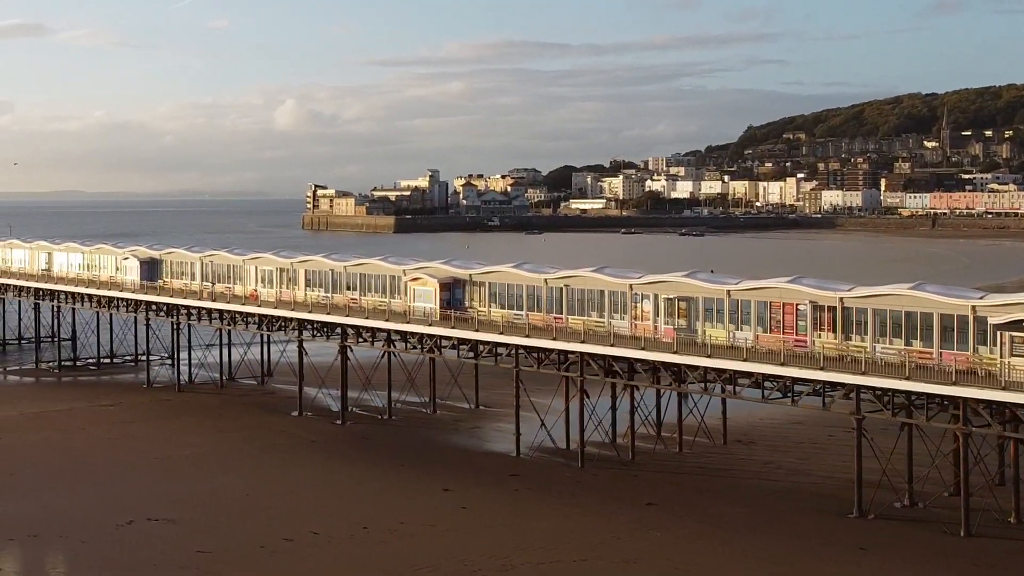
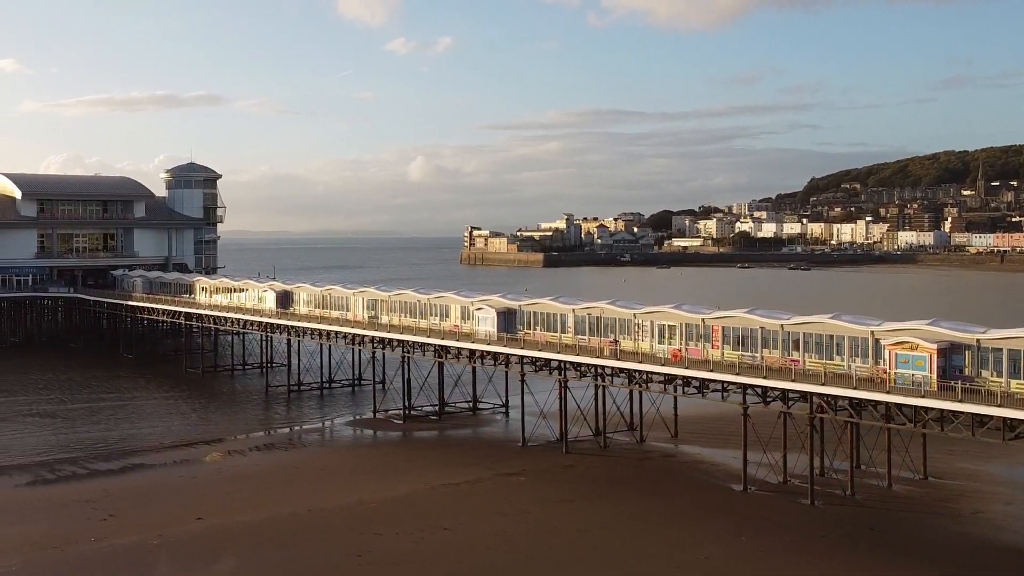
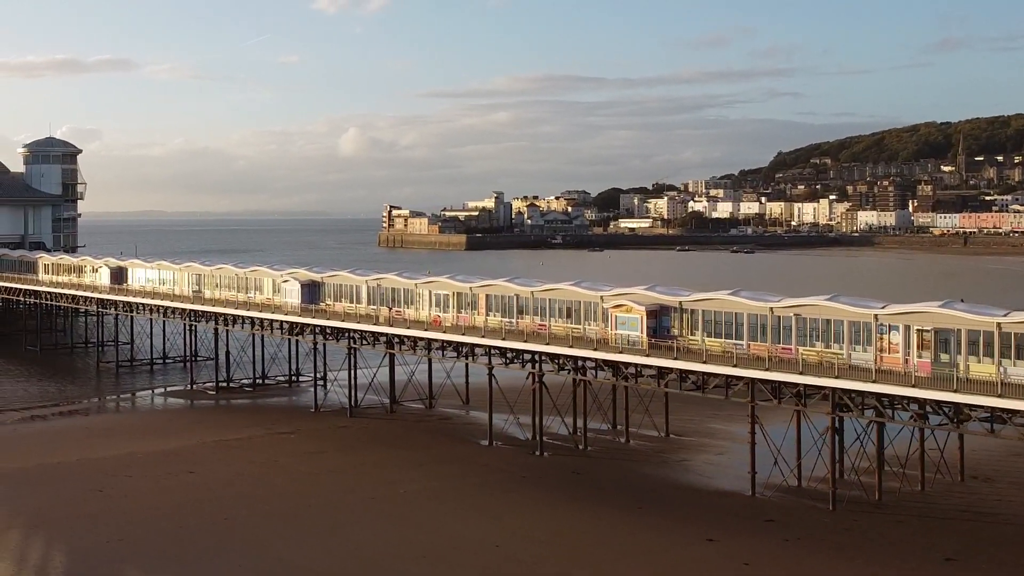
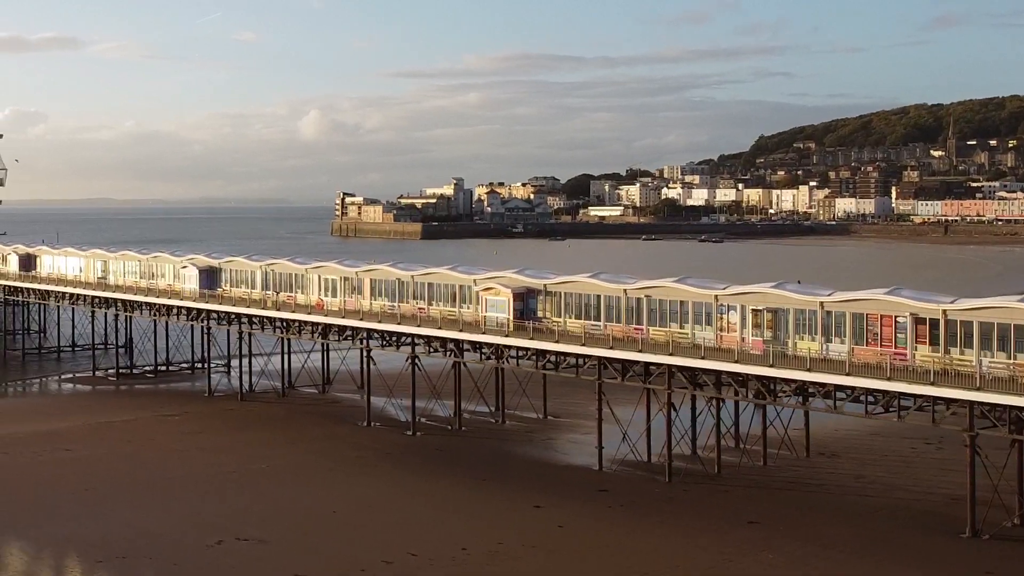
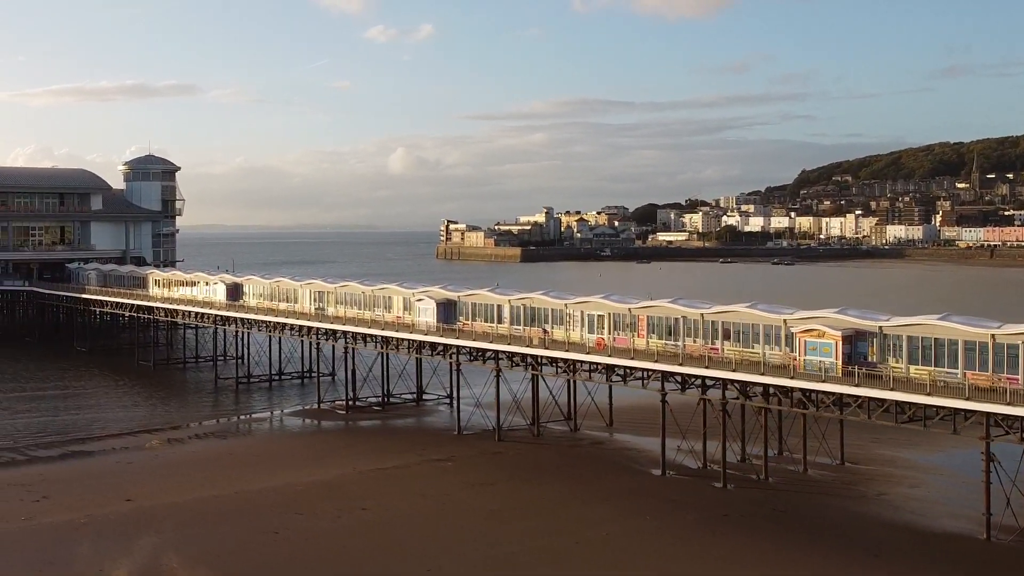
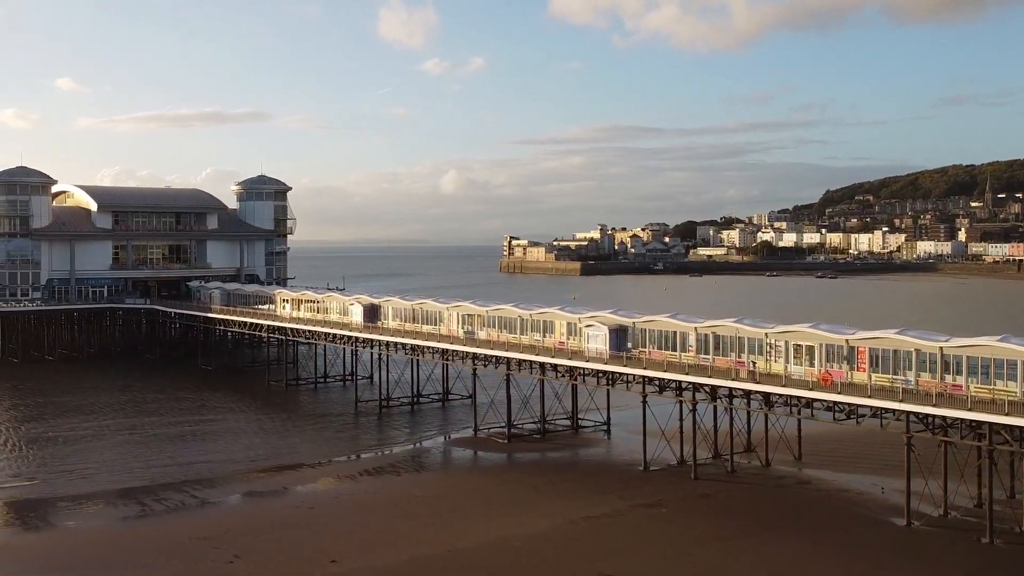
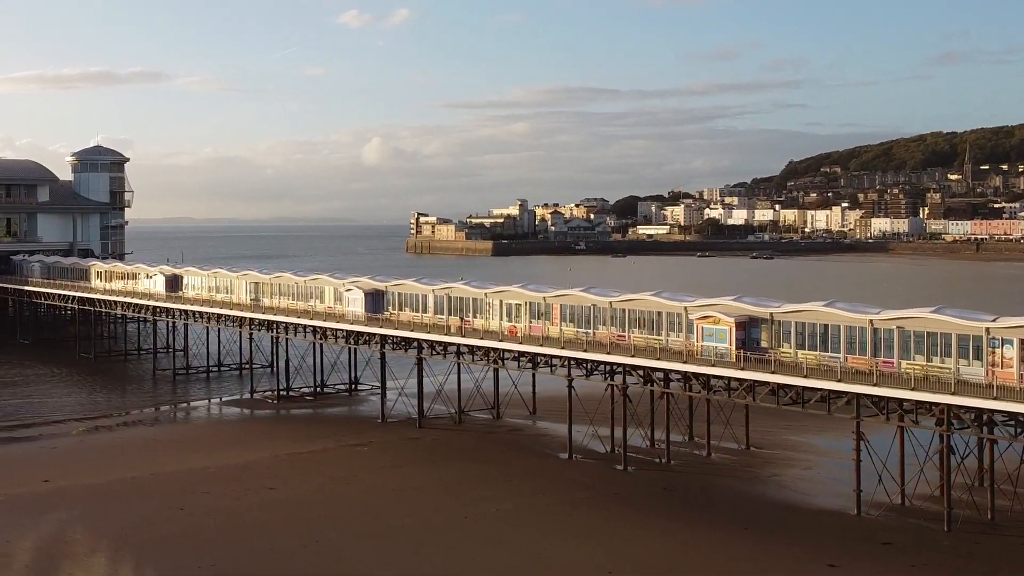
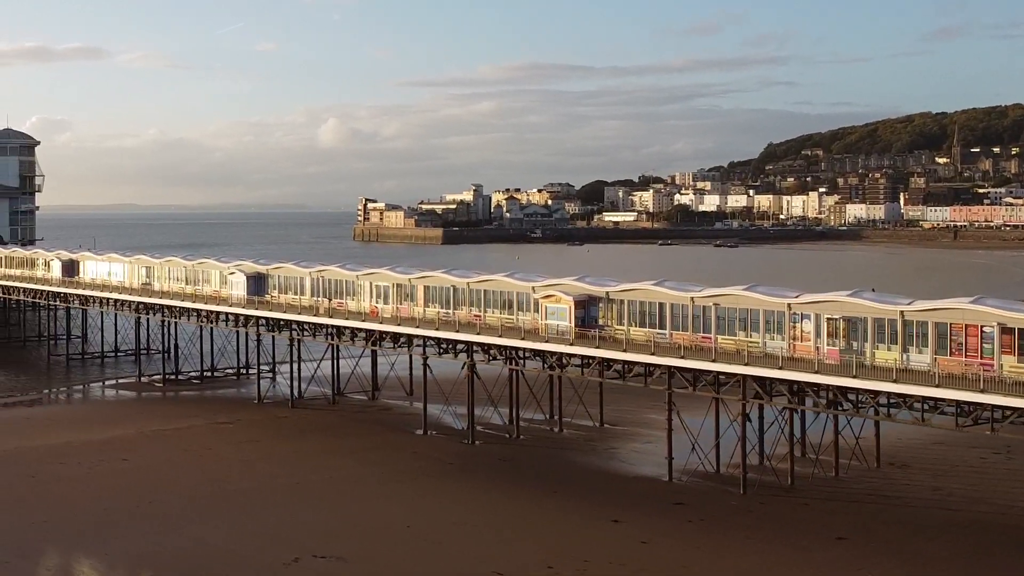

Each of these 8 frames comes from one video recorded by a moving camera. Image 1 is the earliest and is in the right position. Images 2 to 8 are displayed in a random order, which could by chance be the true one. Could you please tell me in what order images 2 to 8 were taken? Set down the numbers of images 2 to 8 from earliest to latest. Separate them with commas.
4, 8, 3, 7, 5, 2, 6
